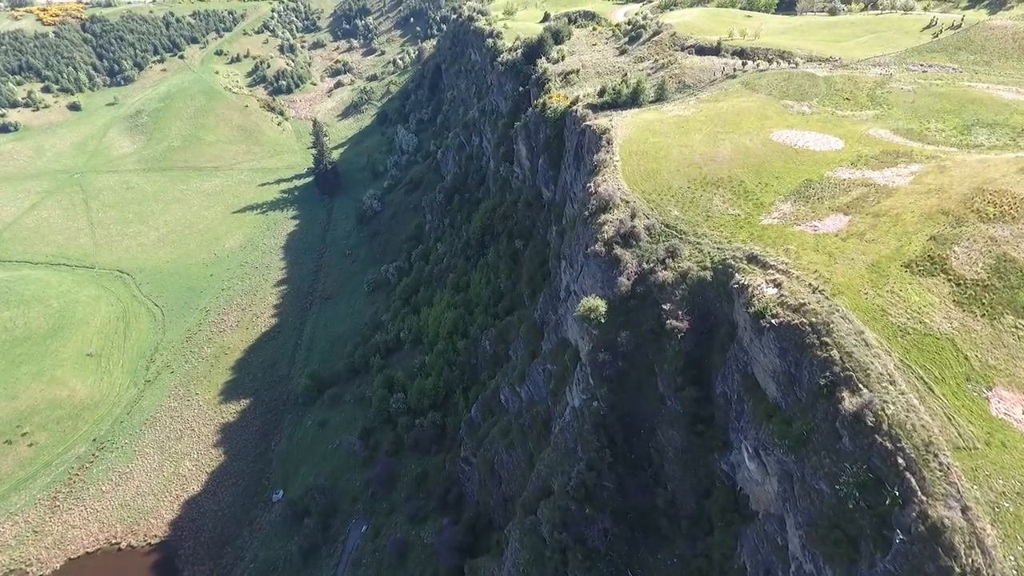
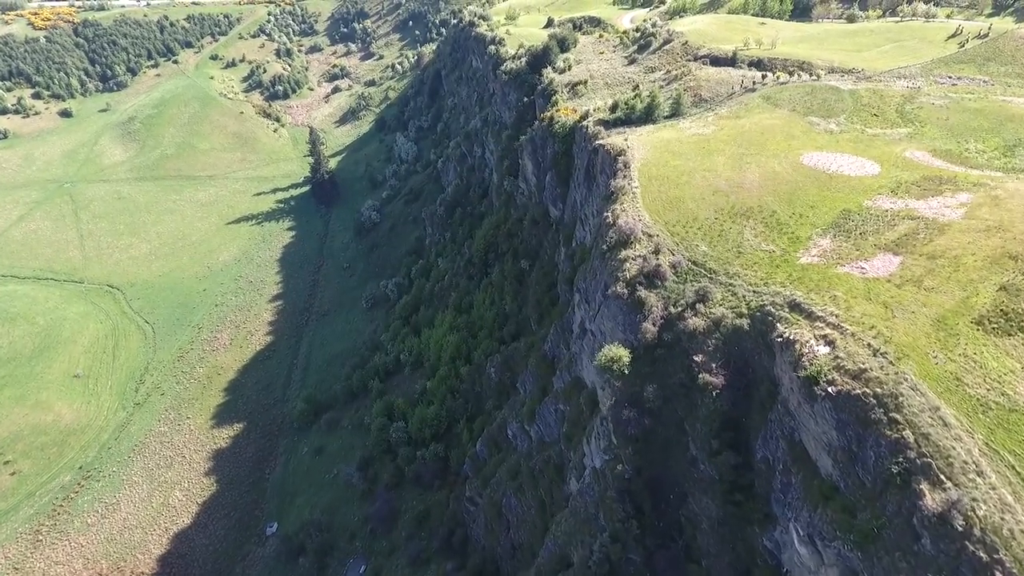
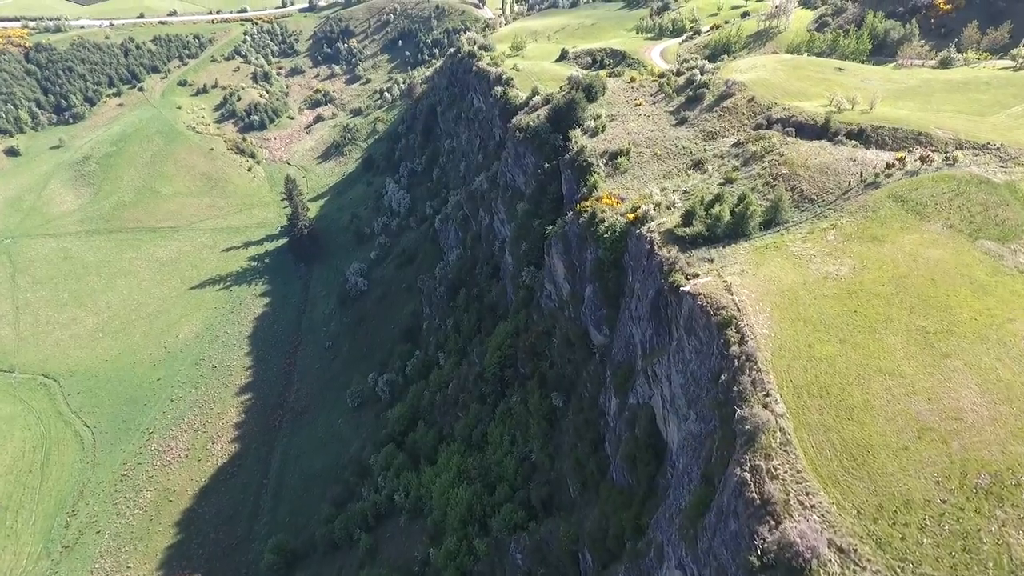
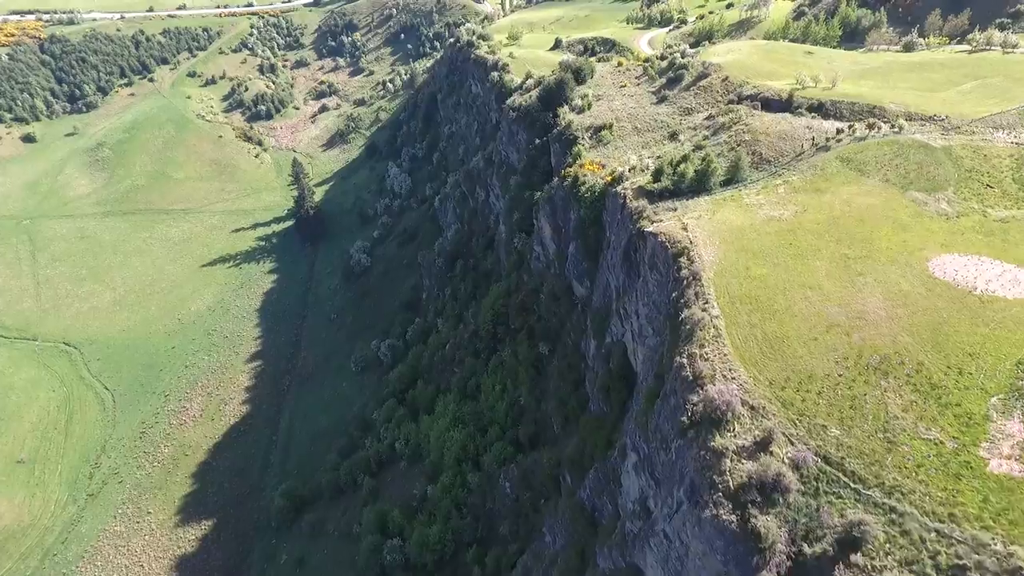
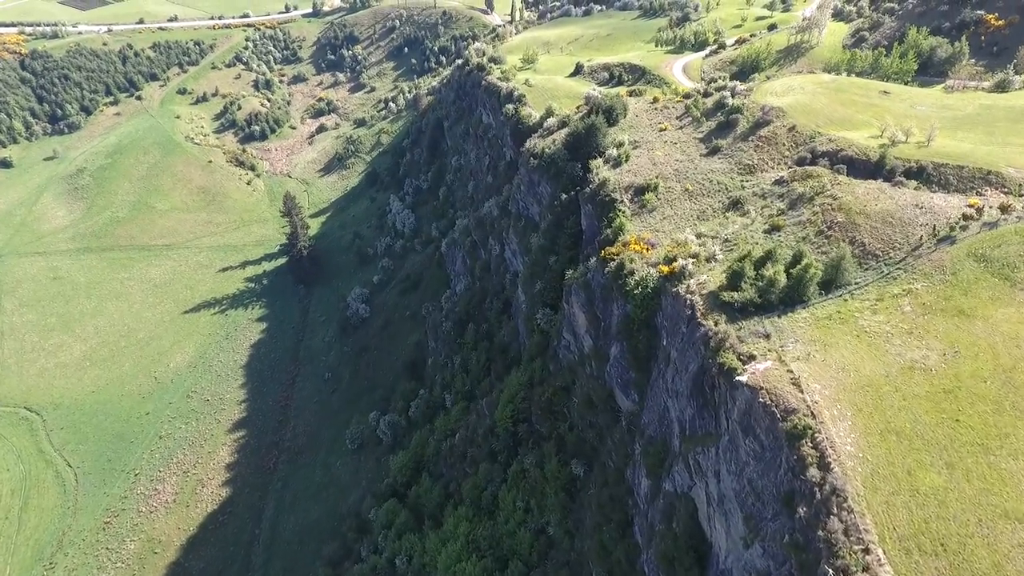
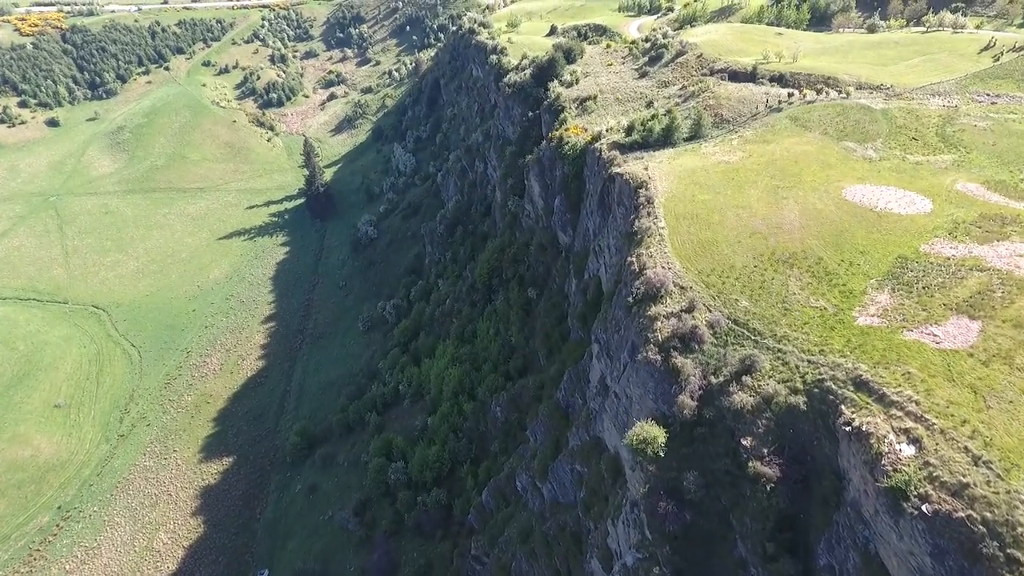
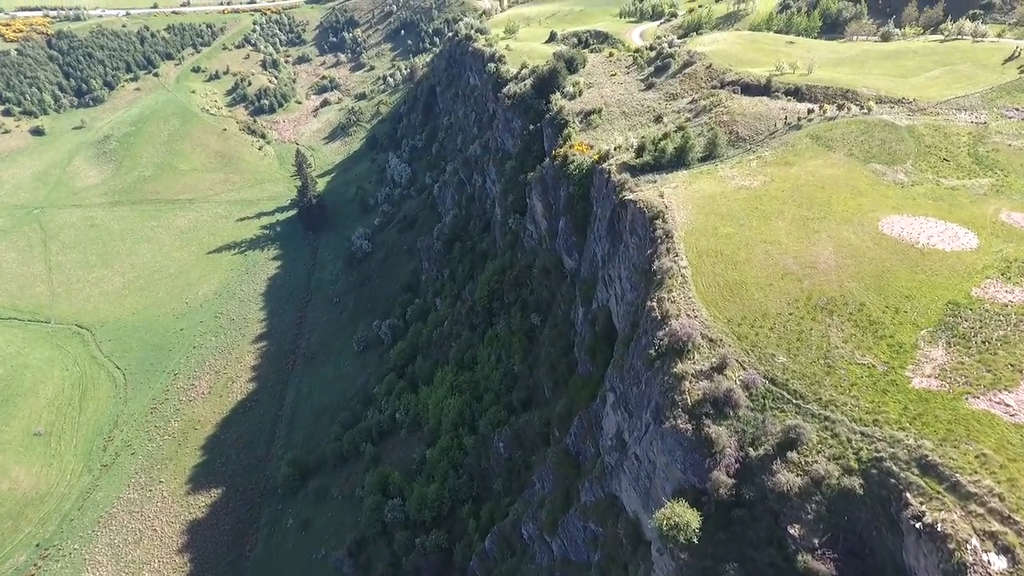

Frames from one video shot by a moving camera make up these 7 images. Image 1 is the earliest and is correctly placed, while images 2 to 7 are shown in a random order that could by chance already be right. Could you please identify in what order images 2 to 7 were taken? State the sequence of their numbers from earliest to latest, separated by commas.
2, 6, 7, 4, 3, 5
